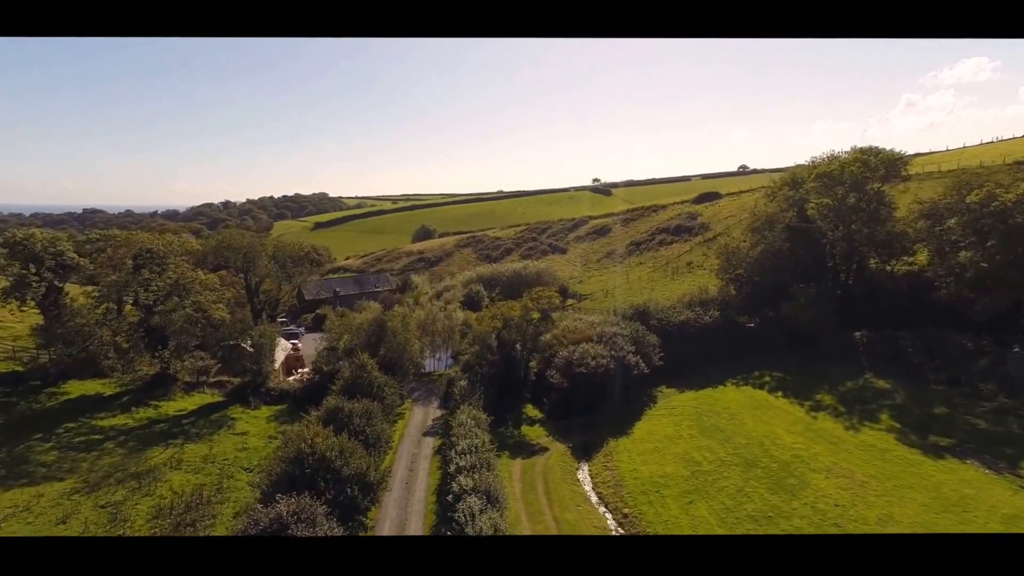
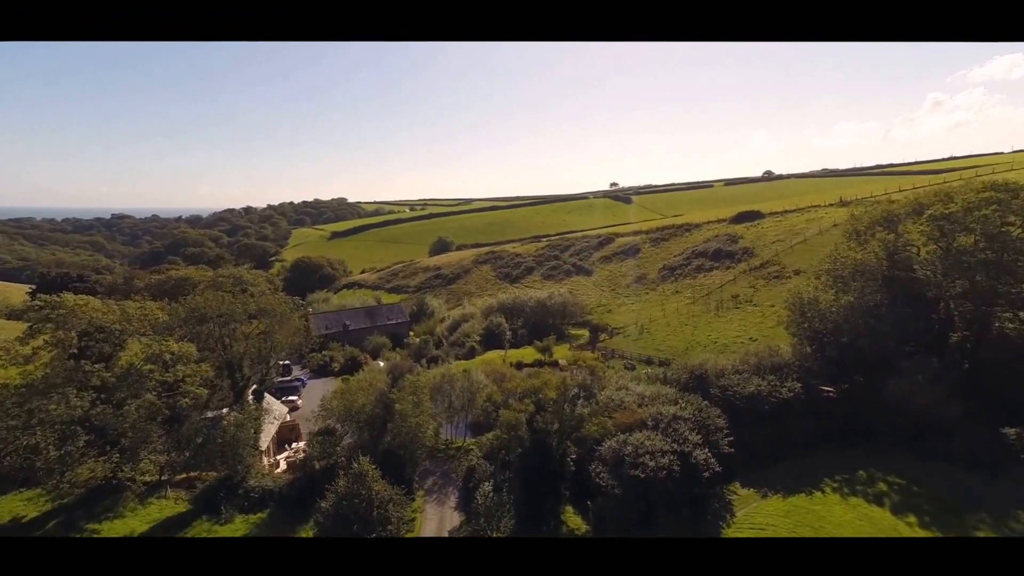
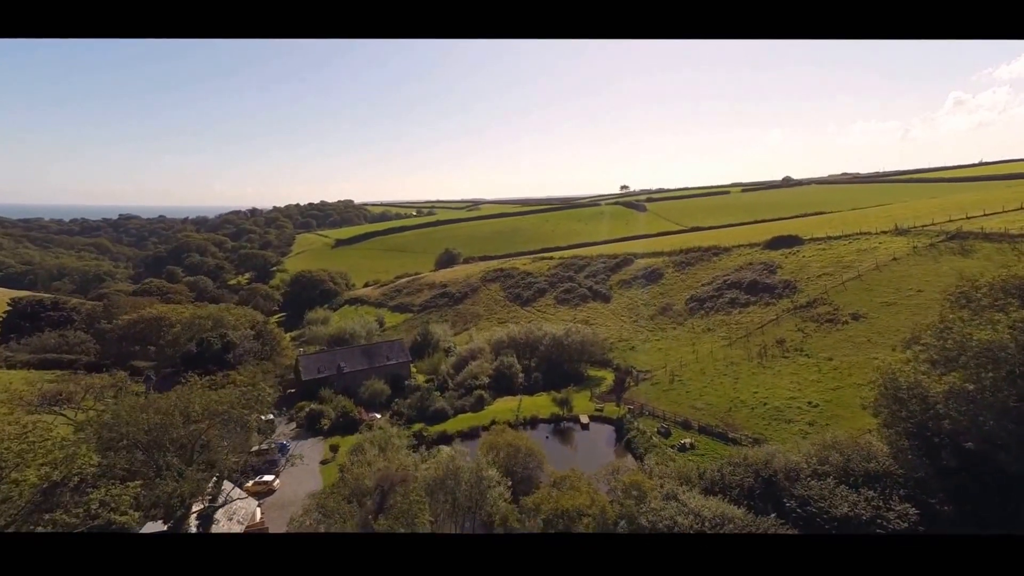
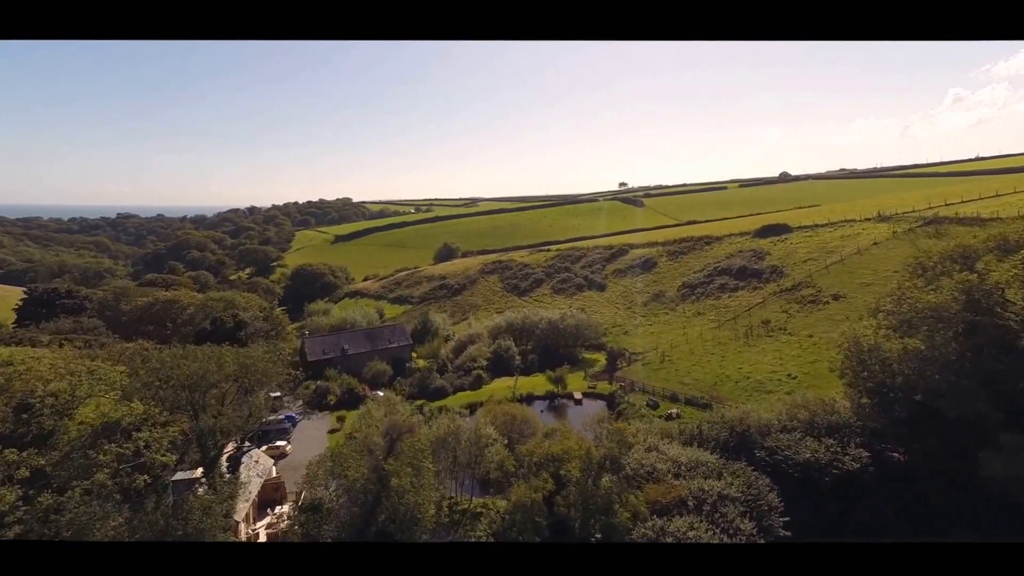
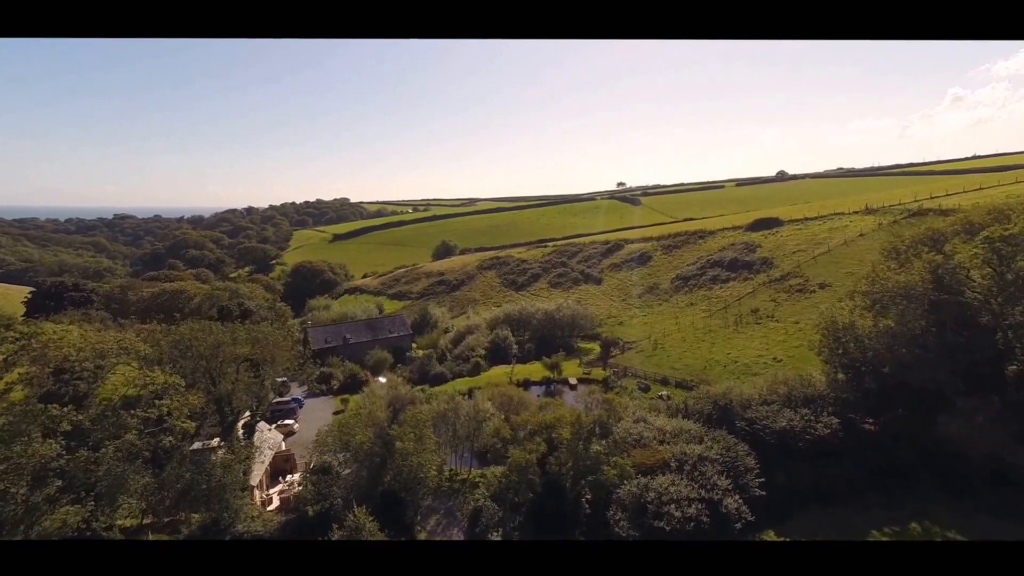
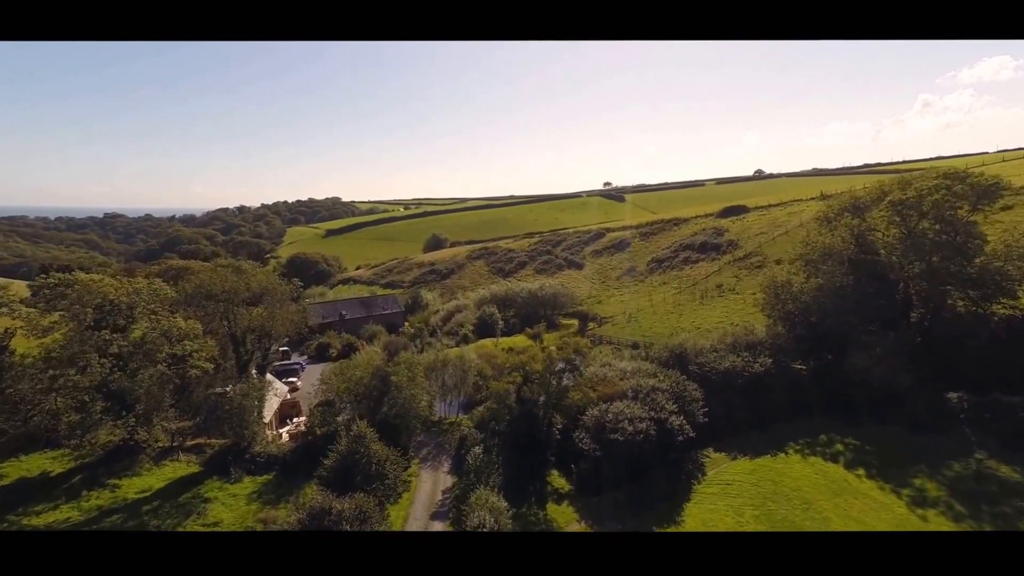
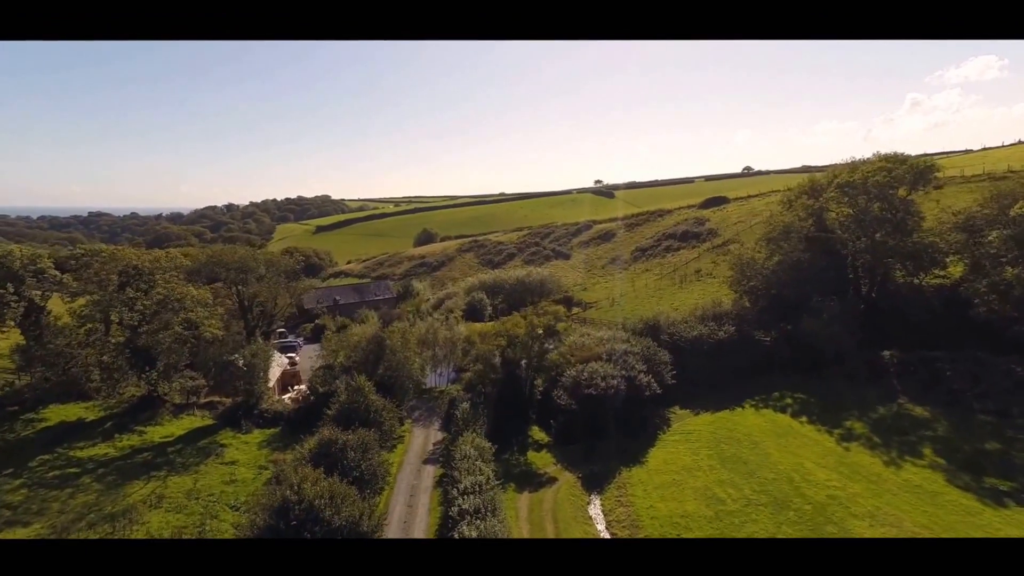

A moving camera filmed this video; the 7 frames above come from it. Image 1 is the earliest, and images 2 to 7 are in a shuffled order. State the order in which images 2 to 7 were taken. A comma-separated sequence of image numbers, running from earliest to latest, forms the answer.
7, 6, 2, 5, 4, 3
